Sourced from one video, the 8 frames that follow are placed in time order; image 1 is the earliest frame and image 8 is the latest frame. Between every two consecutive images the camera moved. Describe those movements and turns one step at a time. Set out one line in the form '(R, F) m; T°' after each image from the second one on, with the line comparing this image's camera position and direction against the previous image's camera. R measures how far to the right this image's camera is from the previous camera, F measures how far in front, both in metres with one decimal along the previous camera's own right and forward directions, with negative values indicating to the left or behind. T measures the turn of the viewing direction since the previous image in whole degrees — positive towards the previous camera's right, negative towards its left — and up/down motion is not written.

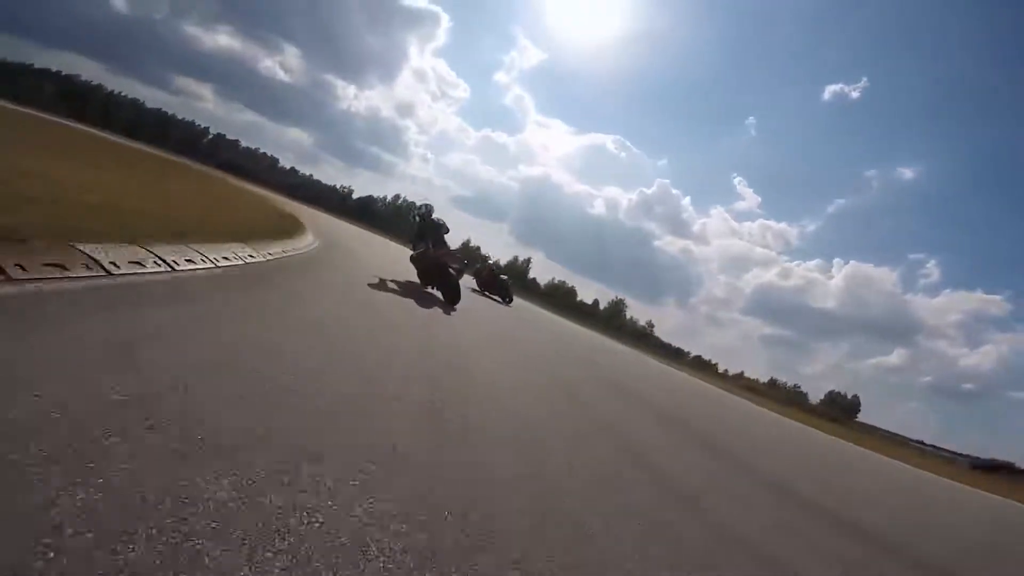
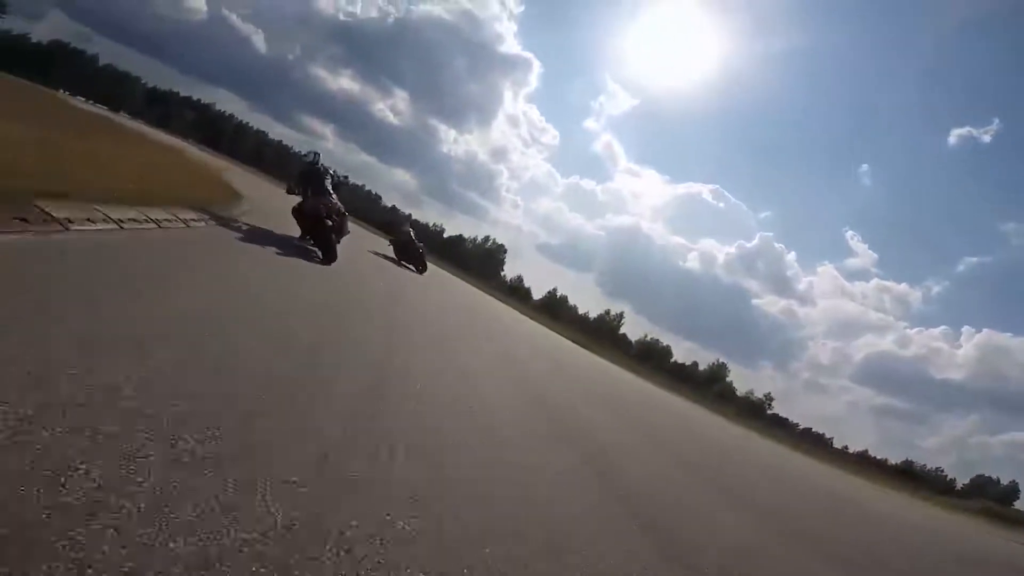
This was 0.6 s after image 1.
(+4.0, +1.9) m; -11°
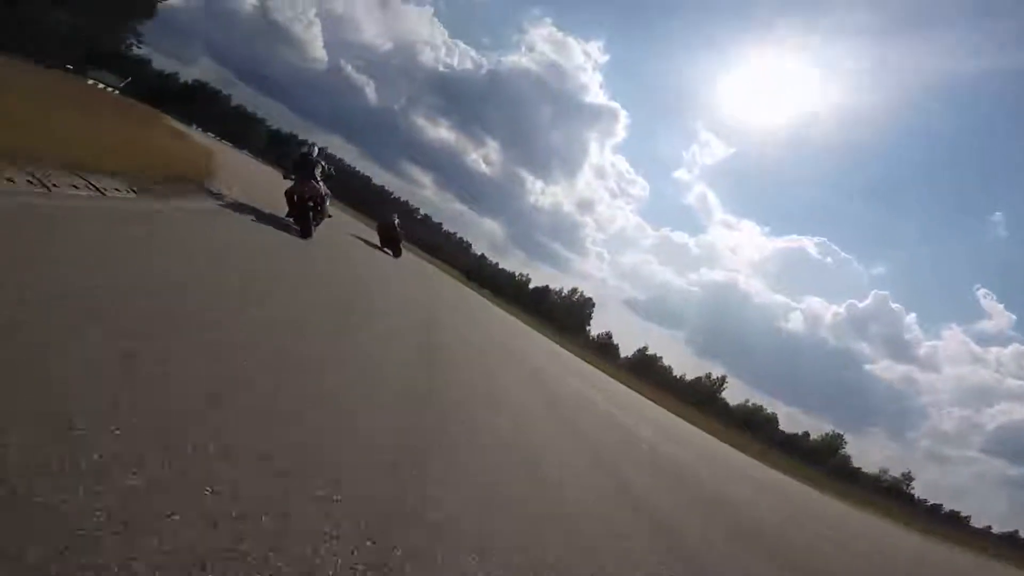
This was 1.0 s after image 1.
(+0.6, +3.4) m; -7°
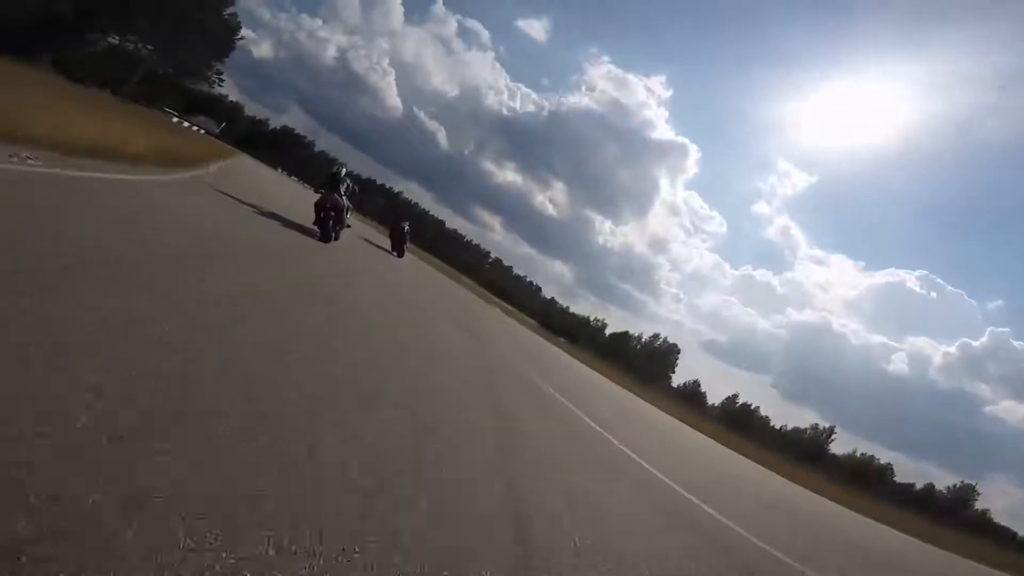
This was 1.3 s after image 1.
(-0.2, +3.3) m; -5°
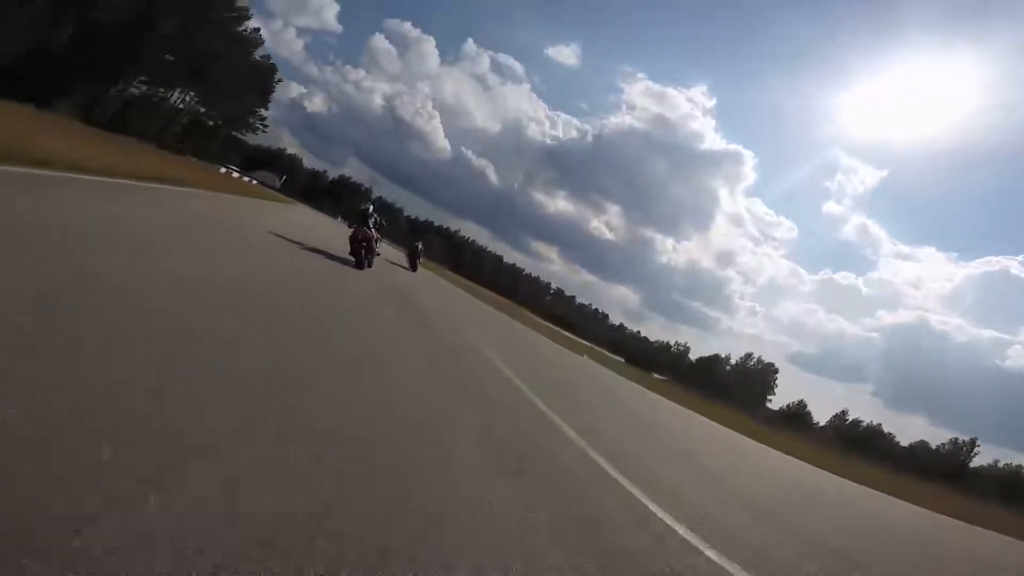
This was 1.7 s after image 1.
(-0.2, +3.5) m; -4°
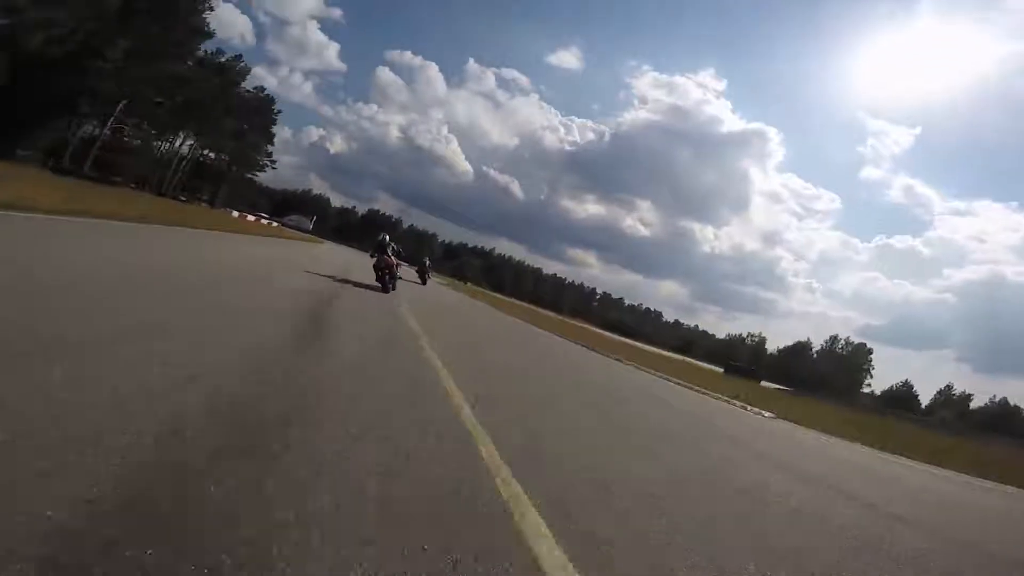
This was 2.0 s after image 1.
(-0.1, +3.3) m; -3°
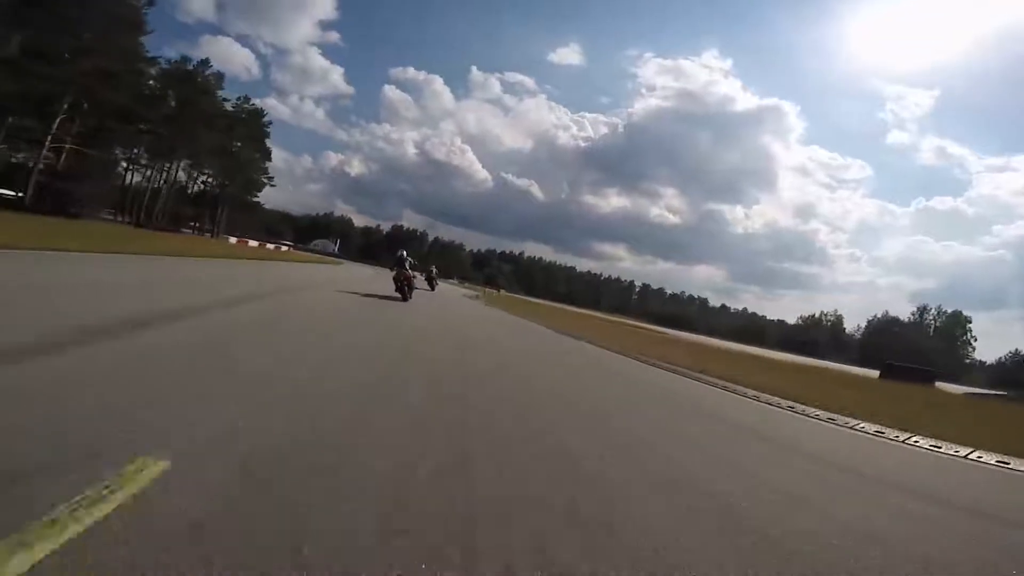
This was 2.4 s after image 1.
(-0.2, +3.4) m; -2°
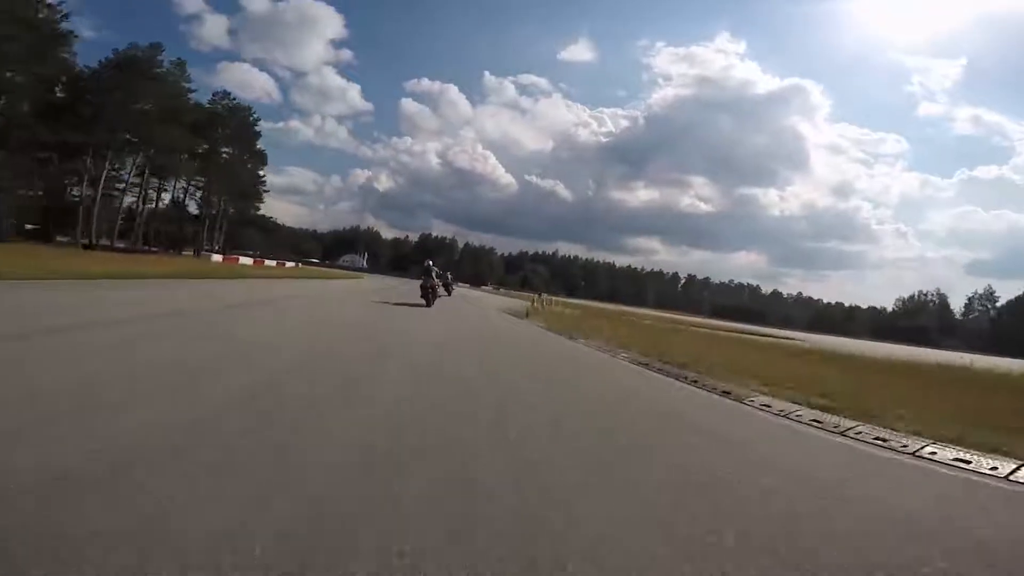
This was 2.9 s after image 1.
(-0.4, +3.2) m; -2°
